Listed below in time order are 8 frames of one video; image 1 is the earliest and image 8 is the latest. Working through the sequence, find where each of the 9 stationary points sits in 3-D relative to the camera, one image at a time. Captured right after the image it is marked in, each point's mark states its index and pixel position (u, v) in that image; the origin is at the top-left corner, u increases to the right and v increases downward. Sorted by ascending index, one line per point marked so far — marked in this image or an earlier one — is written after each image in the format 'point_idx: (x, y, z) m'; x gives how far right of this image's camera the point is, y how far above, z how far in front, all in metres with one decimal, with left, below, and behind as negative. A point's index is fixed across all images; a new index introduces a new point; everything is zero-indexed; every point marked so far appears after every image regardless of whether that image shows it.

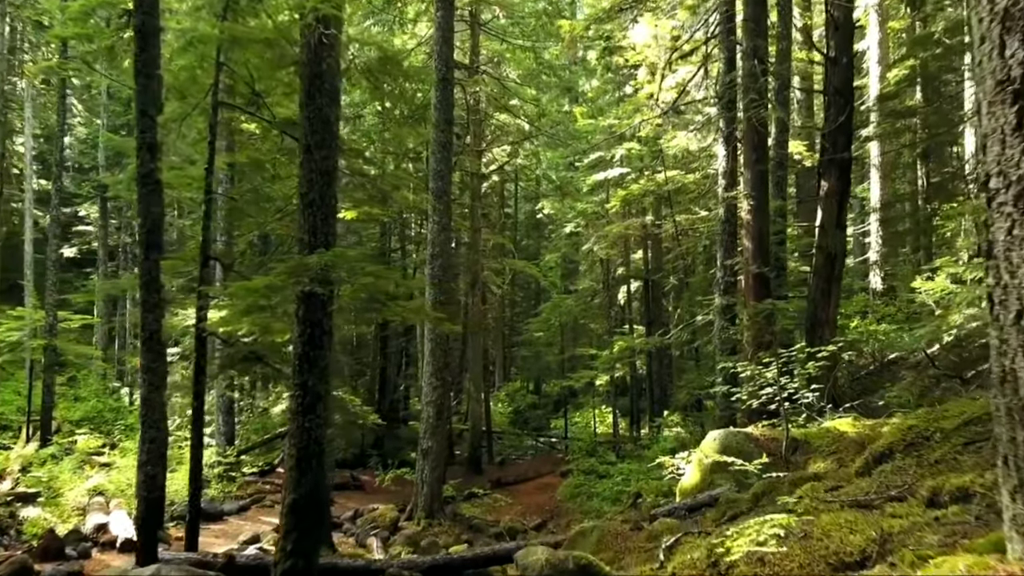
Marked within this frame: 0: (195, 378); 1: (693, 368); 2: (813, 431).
0: (-4.0, -1.1, +8.7) m
1: (+4.7, -2.1, +18.1) m
2: (+3.5, -1.7, +8.0) m
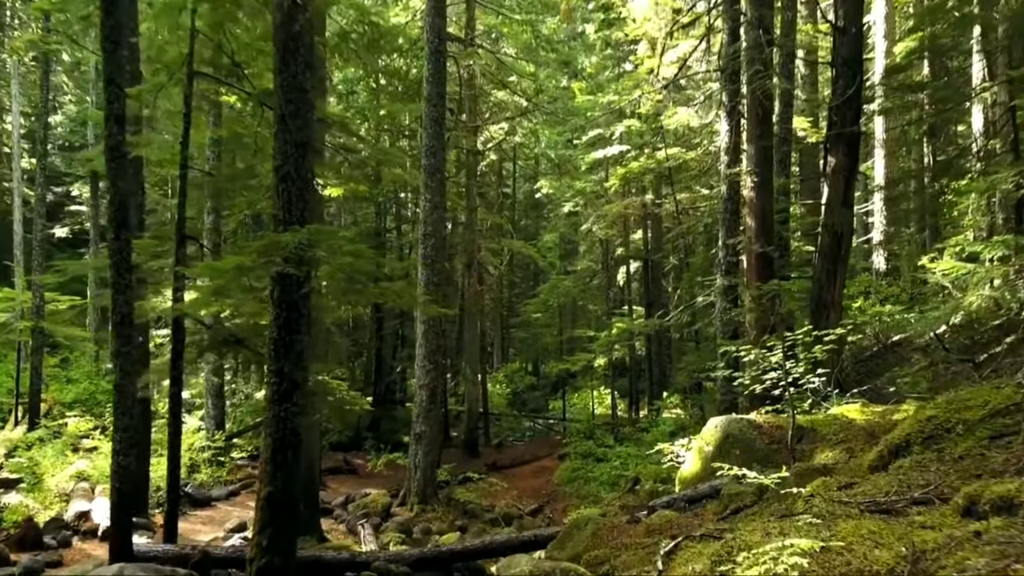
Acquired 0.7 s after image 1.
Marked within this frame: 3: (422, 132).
0: (-4.1, -0.9, +8.3) m
1: (+4.6, -1.6, +17.7) m
2: (+3.4, -1.4, +7.6) m
3: (-1.8, +3.2, +14.0) m
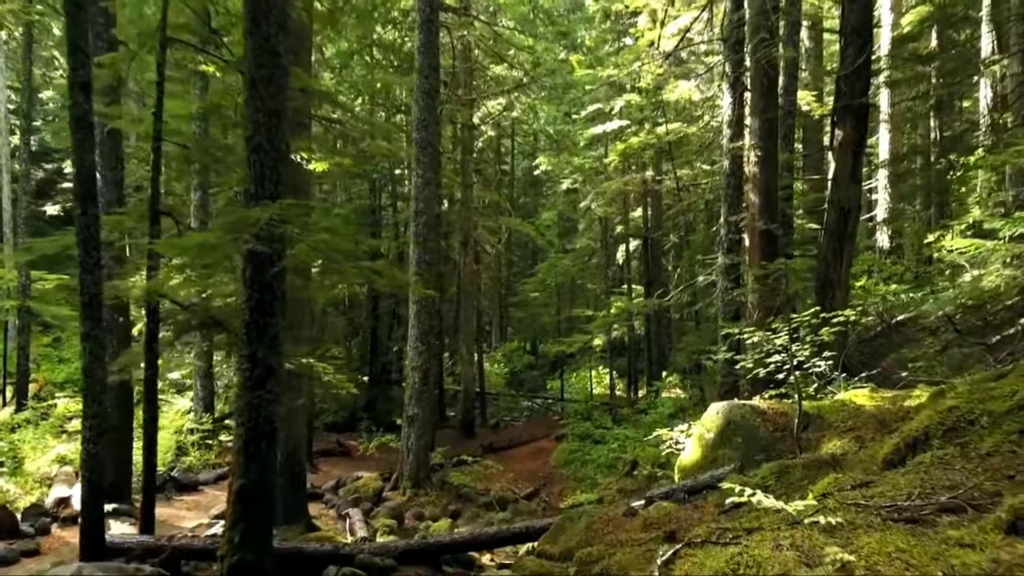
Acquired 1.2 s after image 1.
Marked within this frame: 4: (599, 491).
0: (-4.2, -0.7, +7.9) m
1: (+4.5, -1.1, +17.3) m
2: (+3.3, -1.2, +7.2) m
3: (-1.9, +3.6, +13.5) m
4: (+1.6, -3.8, +12.9) m
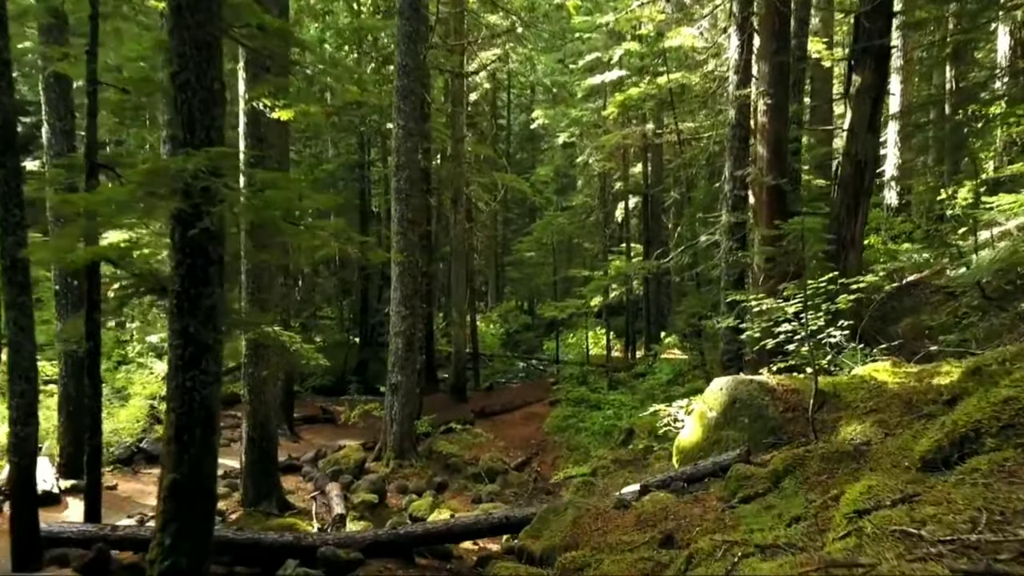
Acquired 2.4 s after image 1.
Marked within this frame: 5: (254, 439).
0: (-4.4, -0.3, +7.1) m
1: (+4.3, -0.1, +16.6) m
2: (+3.1, -0.9, +6.5) m
3: (-2.1, +4.3, +12.5) m
4: (+1.4, -3.1, +12.3) m
5: (-3.5, -2.0, +9.3) m
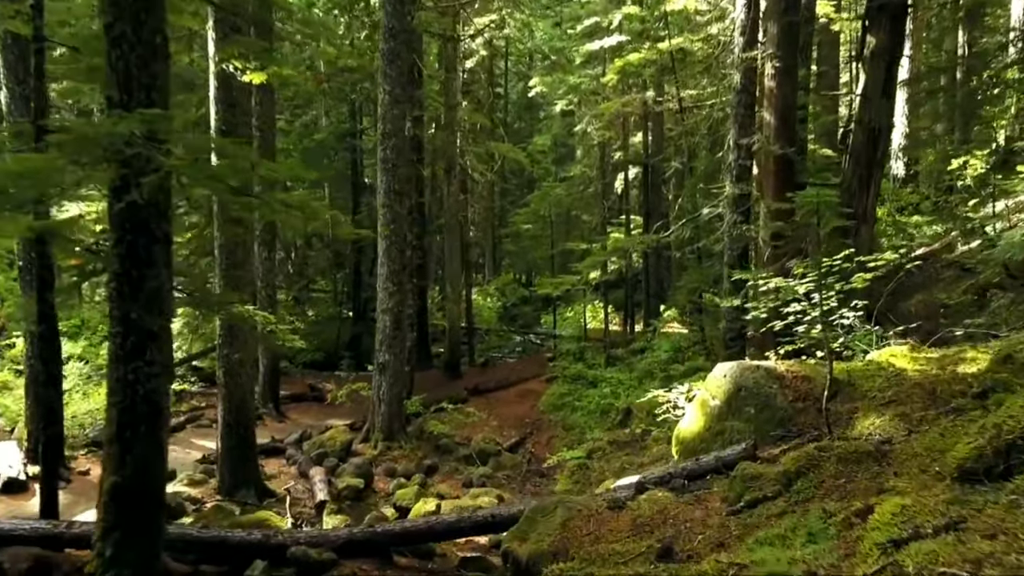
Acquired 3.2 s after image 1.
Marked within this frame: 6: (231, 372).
0: (-4.5, -0.1, +6.6) m
1: (+4.2, +0.5, +16.0) m
2: (+3.0, -0.7, +5.9) m
3: (-2.3, +4.8, +11.7) m
4: (+1.3, -2.7, +11.9) m
5: (-3.6, -1.7, +8.8) m
6: (-3.5, -1.0, +8.6) m
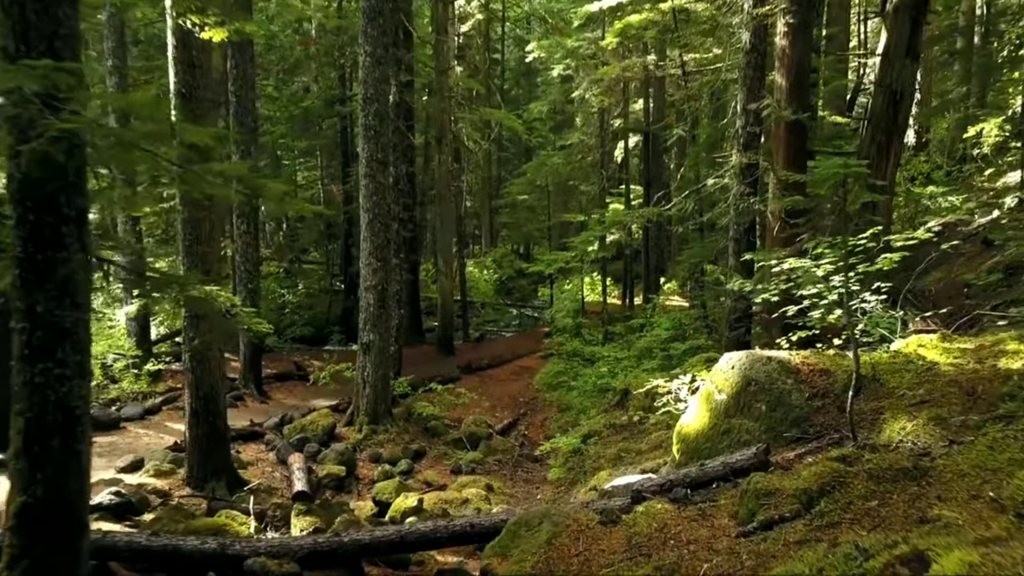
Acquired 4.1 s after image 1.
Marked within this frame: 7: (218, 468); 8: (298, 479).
0: (-4.6, +0.1, +5.9) m
1: (+4.1, +1.1, +15.3) m
2: (+2.8, -0.6, +5.3) m
3: (-2.4, +5.1, +10.8) m
4: (+1.2, -2.3, +11.3) m
5: (-3.7, -1.5, +8.2) m
6: (-3.6, -0.8, +8.0) m
7: (-3.6, -2.2, +8.3) m
8: (-2.8, -2.5, +9.0) m
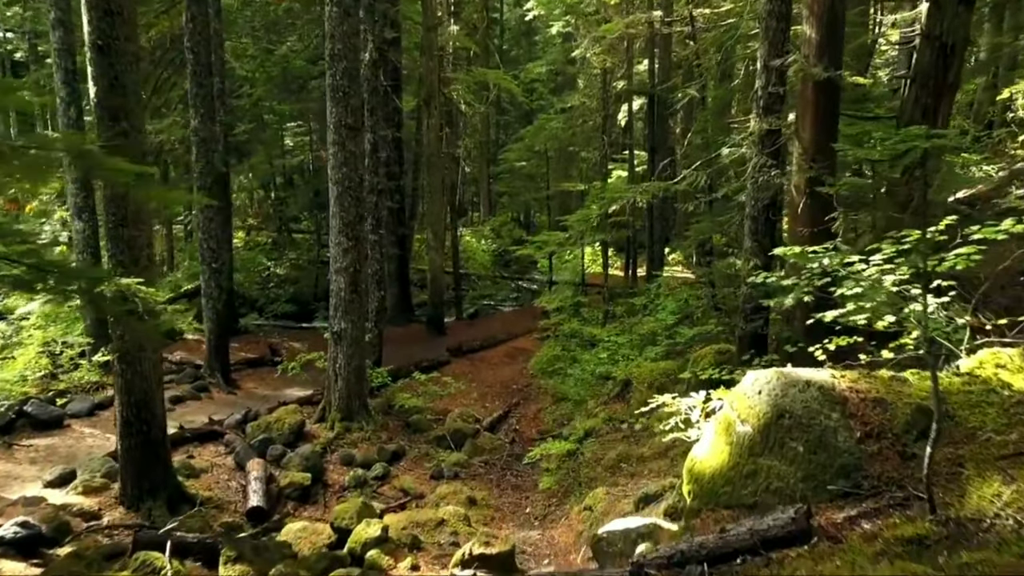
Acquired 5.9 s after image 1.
0: (-4.8, +0.1, +4.8) m
1: (+3.9, +1.6, +14.0) m
2: (+2.6, -0.6, +4.1) m
3: (-2.6, +5.4, +9.4) m
4: (+1.0, -2.0, +10.2) m
5: (-3.9, -1.4, +7.1) m
6: (-3.8, -0.7, +6.8) m
7: (-3.8, -2.0, +7.2) m
8: (-3.0, -2.3, +8.0) m
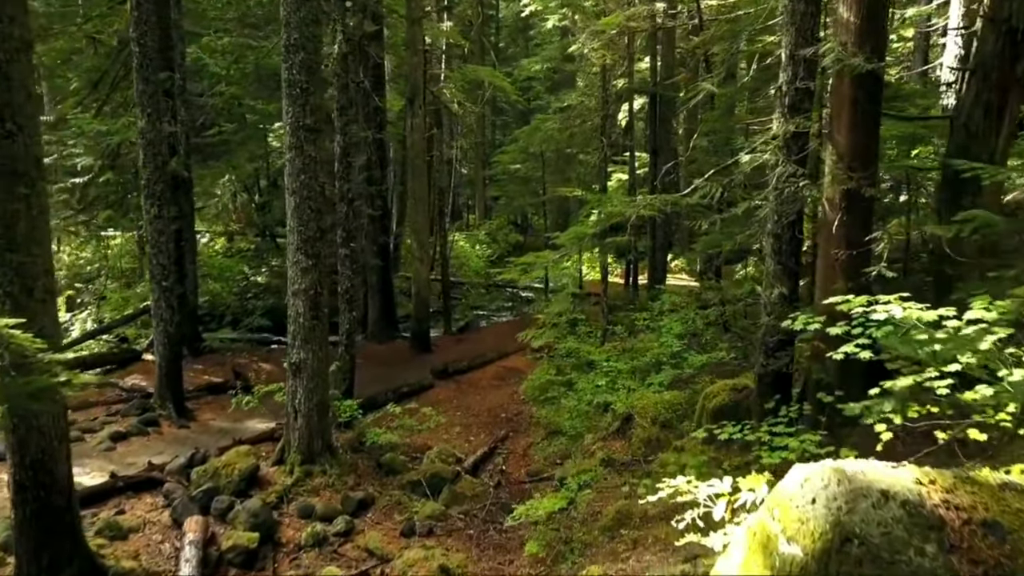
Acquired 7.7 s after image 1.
0: (-5.0, -0.2, +3.5) m
1: (+3.7, +1.2, +12.8) m
2: (+2.4, -0.9, +2.9) m
3: (-2.7, +5.1, +8.1) m
4: (+0.8, -2.3, +9.0) m
5: (-4.1, -1.7, +5.8) m
6: (-4.0, -1.0, +5.6) m
7: (-4.0, -2.4, +6.0) m
8: (-3.2, -2.7, +6.7) m
